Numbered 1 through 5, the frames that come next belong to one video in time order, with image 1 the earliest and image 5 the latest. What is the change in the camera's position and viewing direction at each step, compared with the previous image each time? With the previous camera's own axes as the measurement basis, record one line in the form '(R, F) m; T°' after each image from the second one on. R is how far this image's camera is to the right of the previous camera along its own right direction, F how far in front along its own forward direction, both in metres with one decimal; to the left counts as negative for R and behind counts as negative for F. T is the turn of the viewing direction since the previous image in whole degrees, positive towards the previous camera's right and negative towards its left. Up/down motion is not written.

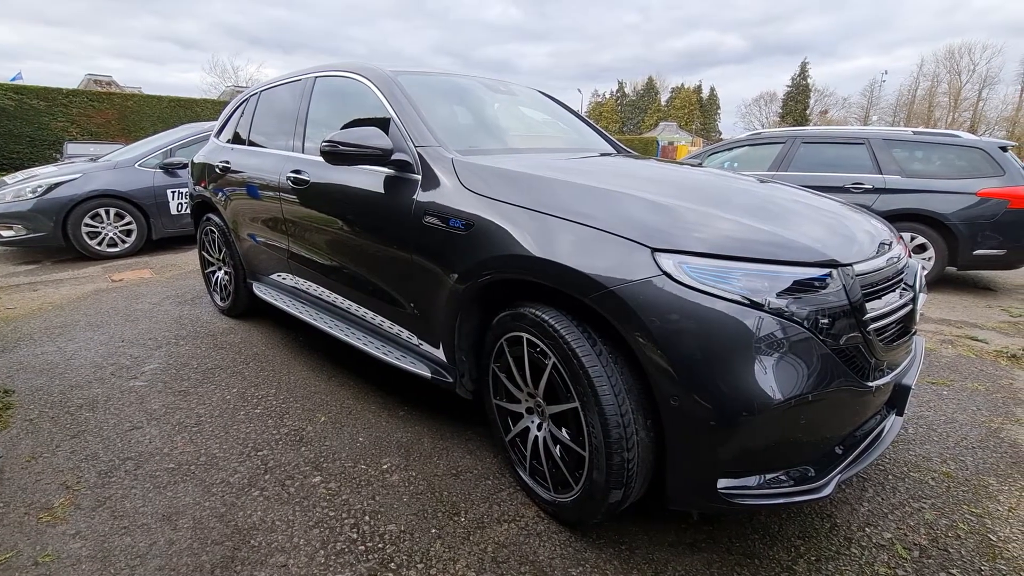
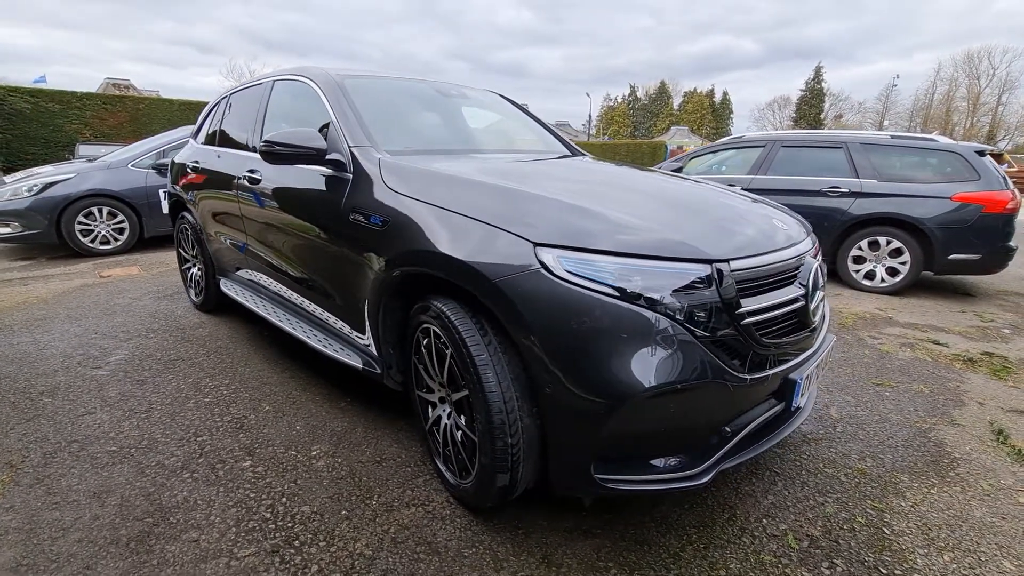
(+0.4, -0.1) m; -1°
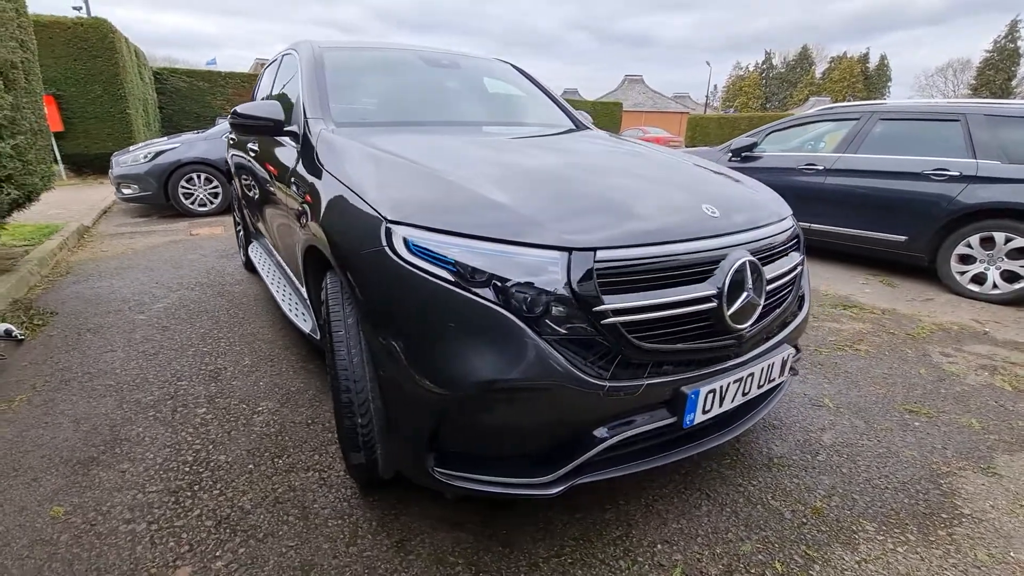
(+0.8, +0.2) m; -12°
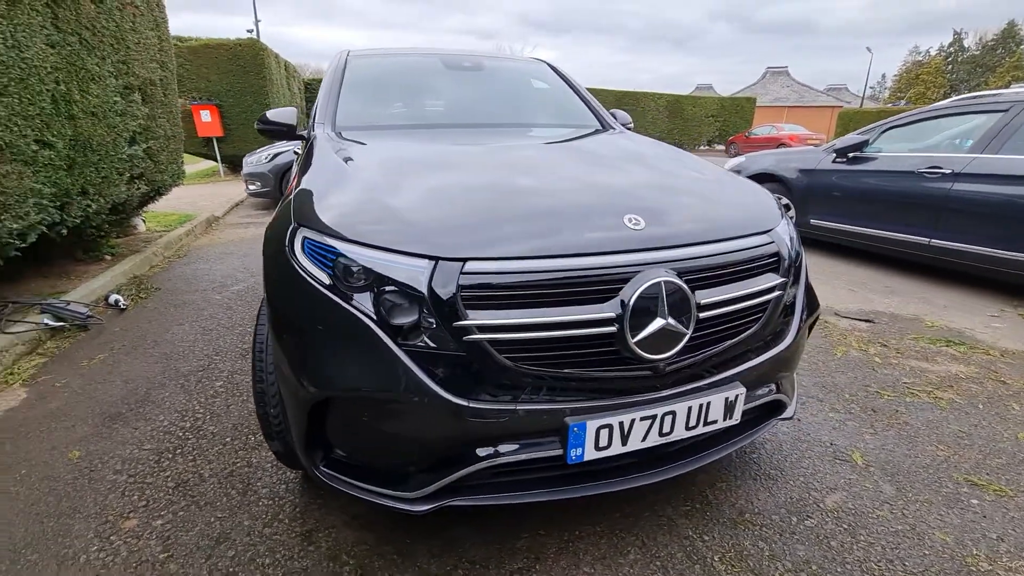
(+0.7, +0.2) m; -14°
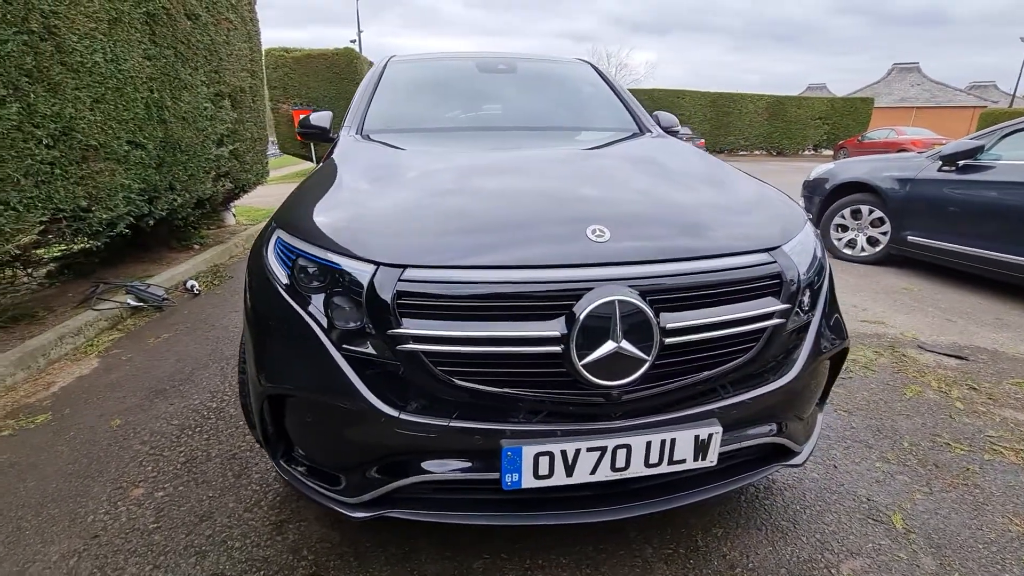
(+0.4, +0.1) m; -10°
